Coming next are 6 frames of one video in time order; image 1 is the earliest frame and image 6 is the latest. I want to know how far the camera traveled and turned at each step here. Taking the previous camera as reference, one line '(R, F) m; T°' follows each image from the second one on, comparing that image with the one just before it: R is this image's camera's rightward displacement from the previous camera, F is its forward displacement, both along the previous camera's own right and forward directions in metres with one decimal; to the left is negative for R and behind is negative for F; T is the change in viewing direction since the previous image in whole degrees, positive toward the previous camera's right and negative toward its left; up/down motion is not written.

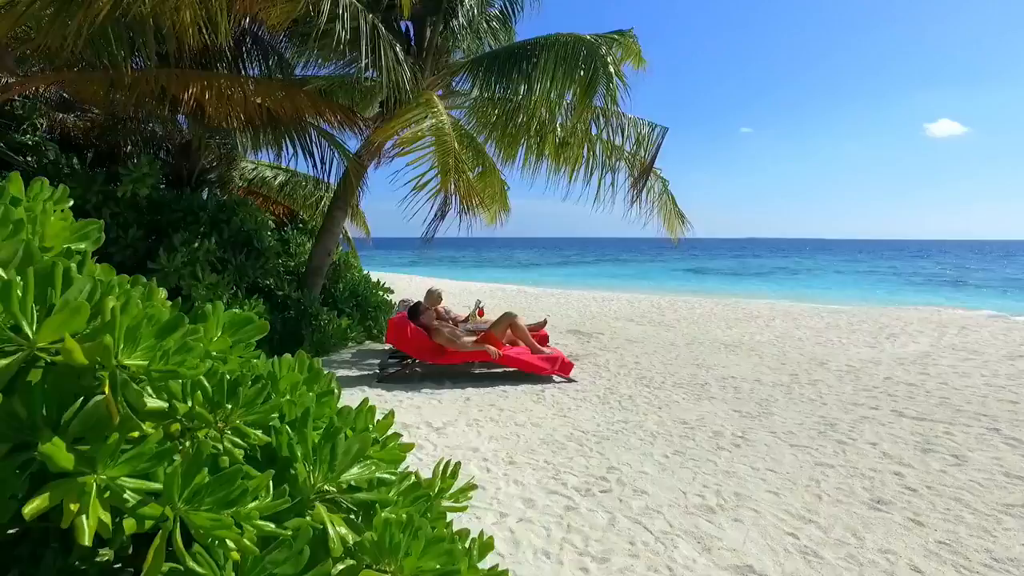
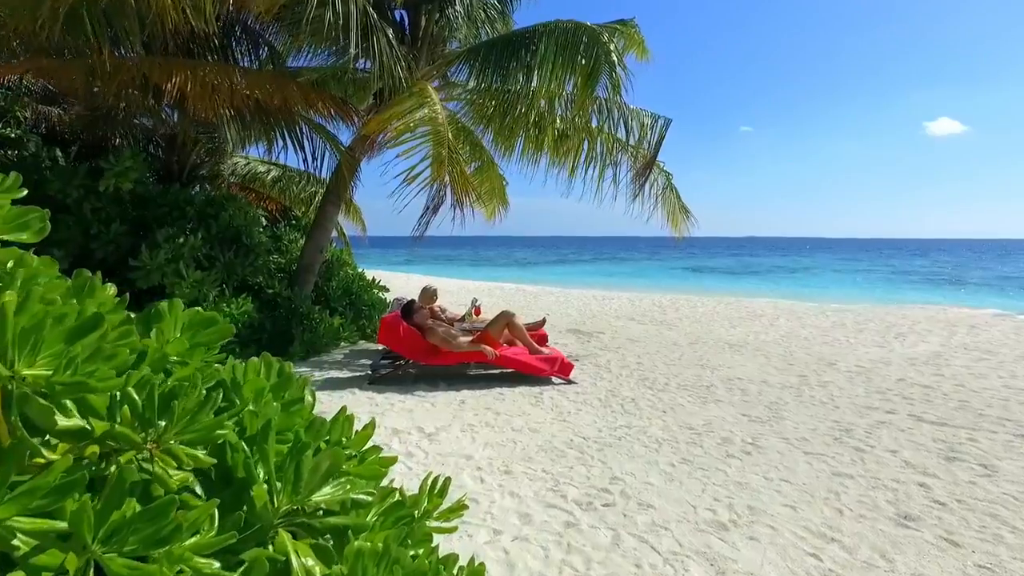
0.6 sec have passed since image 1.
(0.0, +0.2) m; 0°
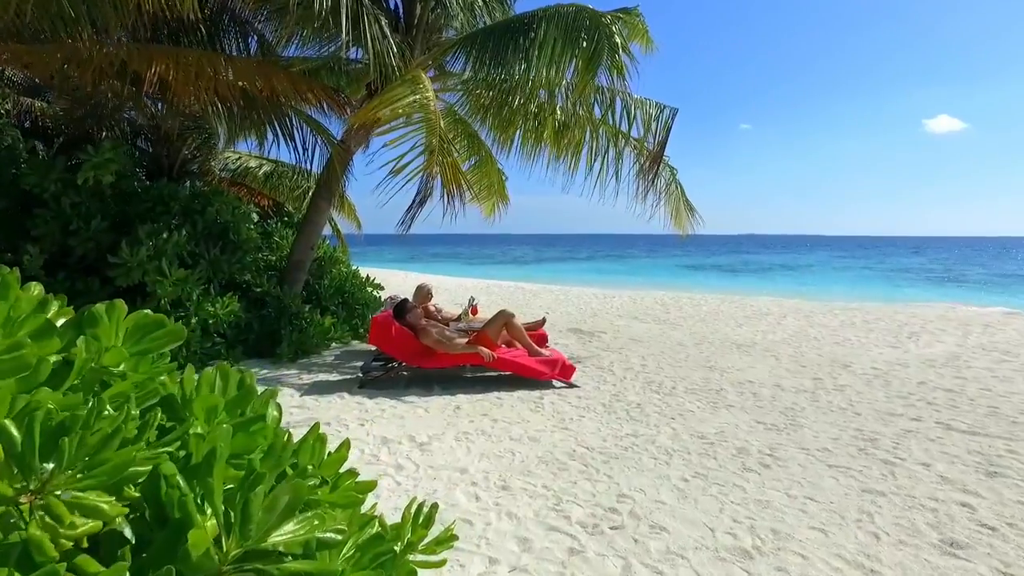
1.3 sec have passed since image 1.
(0.0, +0.3) m; 0°
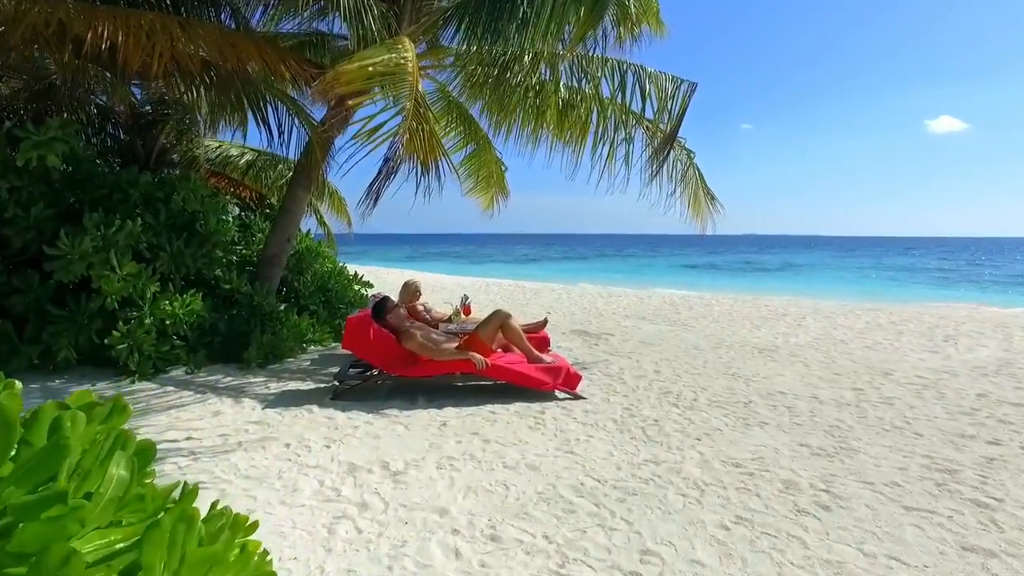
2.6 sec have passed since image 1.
(+0.1, +0.7) m; 0°
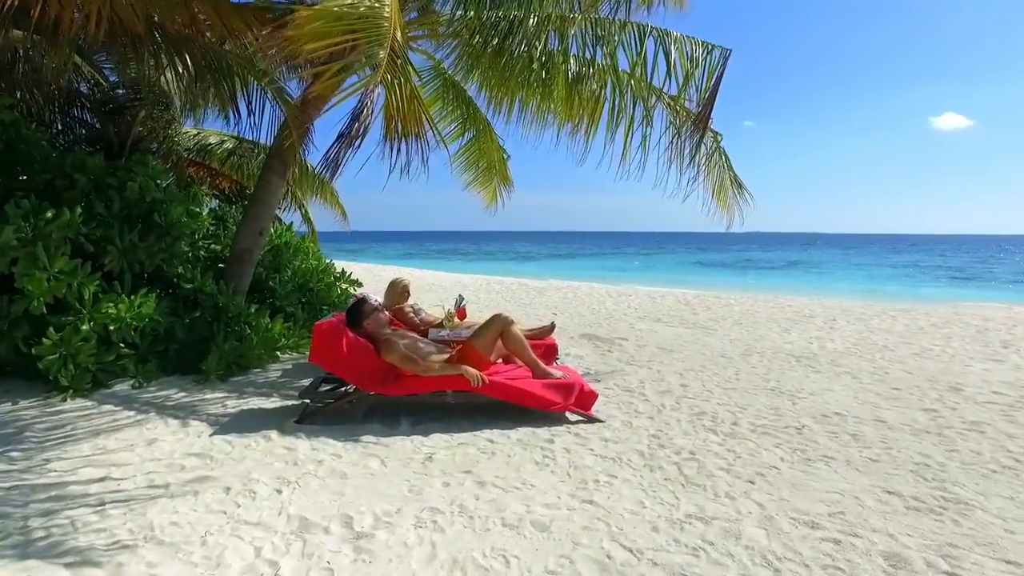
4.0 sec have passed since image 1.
(0.0, +0.8) m; 0°
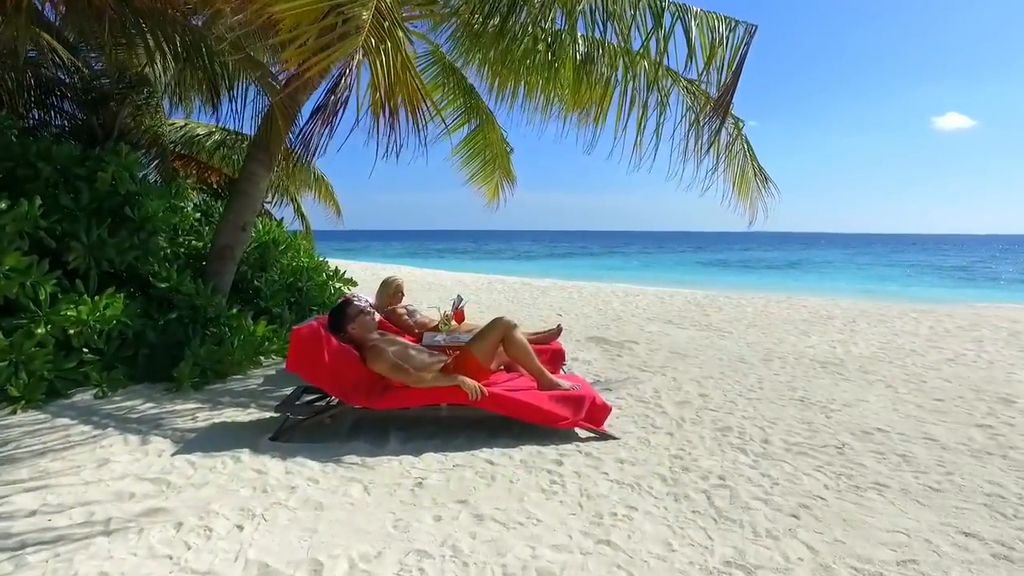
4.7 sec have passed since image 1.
(0.0, +0.4) m; 0°
